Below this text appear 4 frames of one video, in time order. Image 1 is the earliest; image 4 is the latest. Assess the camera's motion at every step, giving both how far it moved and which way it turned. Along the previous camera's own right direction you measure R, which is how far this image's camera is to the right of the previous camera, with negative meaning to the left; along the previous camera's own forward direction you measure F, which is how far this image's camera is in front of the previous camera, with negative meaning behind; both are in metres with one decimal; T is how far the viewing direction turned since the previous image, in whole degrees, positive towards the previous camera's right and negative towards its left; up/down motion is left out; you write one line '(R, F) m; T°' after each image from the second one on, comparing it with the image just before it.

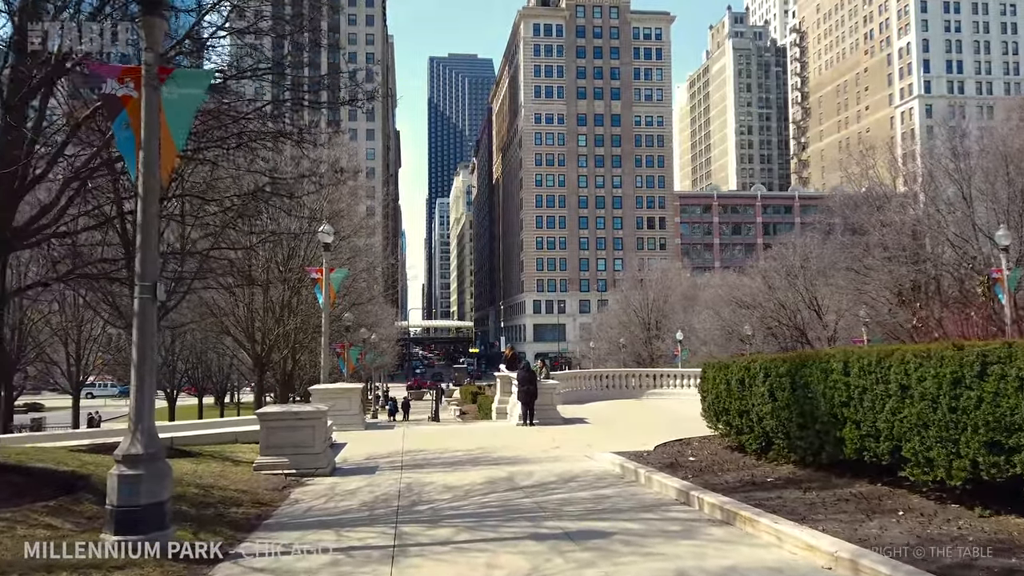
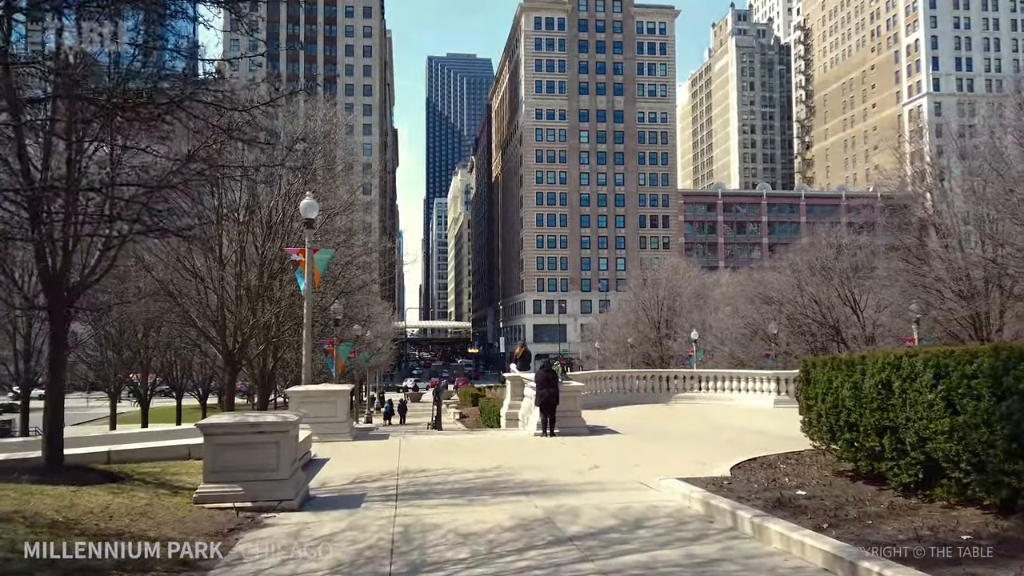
(-0.4, +2.9) m; 0°
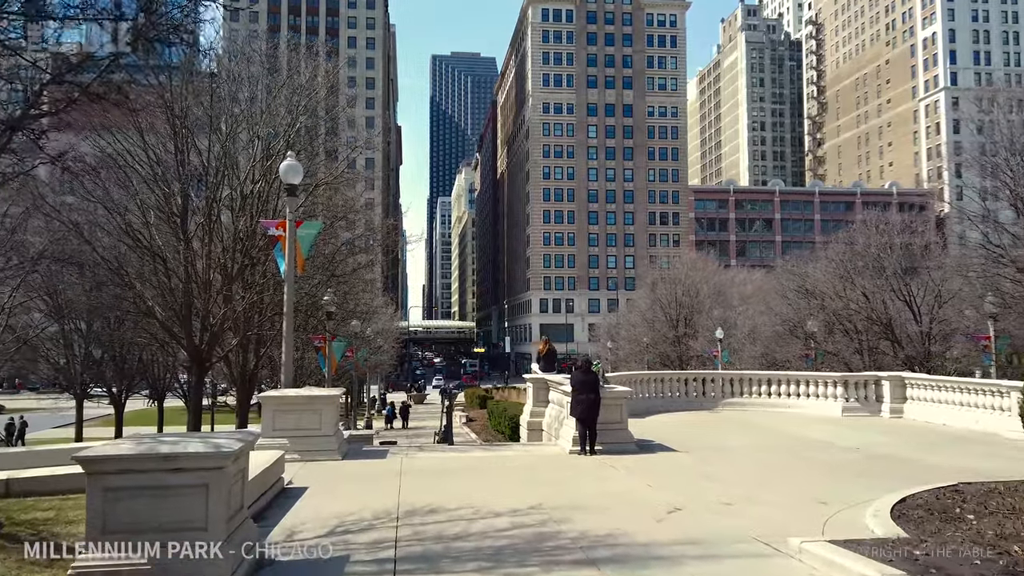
(-0.4, +3.0) m; 0°
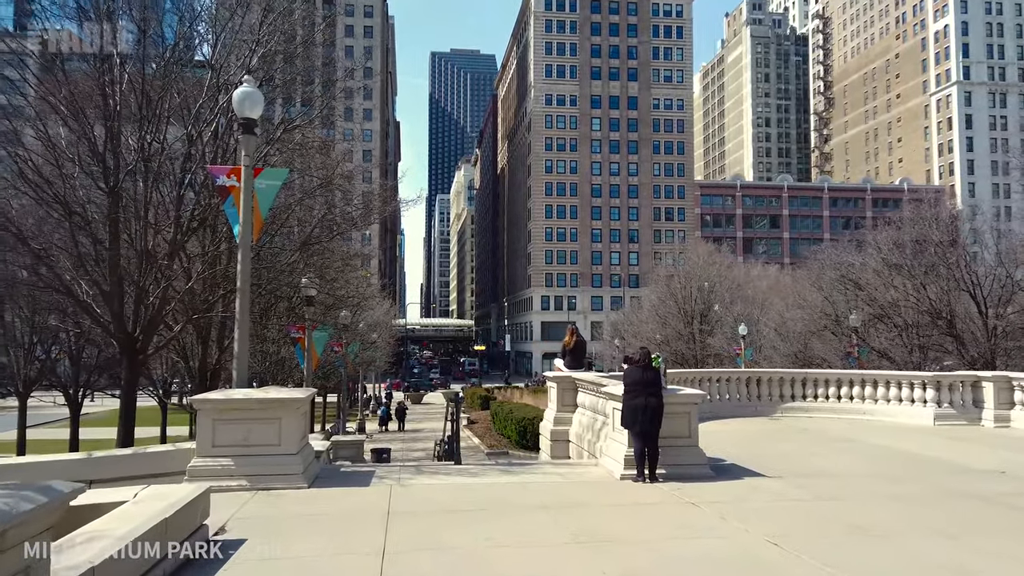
(-0.4, +3.2) m; 0°
